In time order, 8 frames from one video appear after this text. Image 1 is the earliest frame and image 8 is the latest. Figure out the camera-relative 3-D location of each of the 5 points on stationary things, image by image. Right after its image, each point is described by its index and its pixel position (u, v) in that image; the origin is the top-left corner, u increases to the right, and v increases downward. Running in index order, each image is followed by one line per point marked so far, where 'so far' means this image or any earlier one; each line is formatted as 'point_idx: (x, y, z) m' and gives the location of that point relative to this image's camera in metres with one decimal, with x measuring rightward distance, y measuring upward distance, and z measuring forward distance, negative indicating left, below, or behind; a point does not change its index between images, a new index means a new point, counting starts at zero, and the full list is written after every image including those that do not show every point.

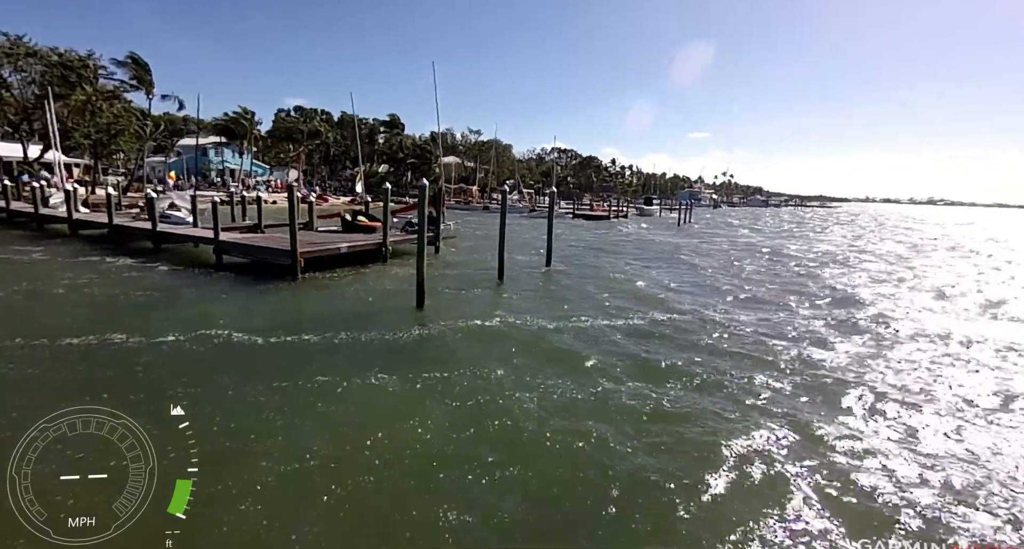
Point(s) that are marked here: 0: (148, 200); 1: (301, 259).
0: (-13.6, +2.8, +19.4) m
1: (-6.6, +0.5, +16.5) m
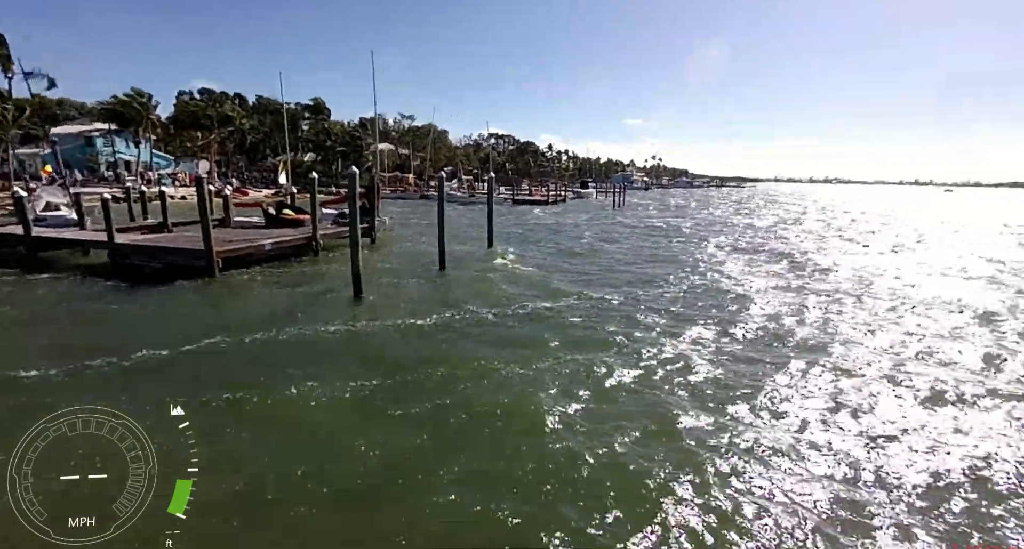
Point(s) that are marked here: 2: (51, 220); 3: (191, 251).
0: (-16.2, +2.4, +16.8) m
1: (-8.7, +0.5, +15.1) m
2: (-17.5, +2.0, +19.2) m
3: (-9.3, +0.7, +14.9) m
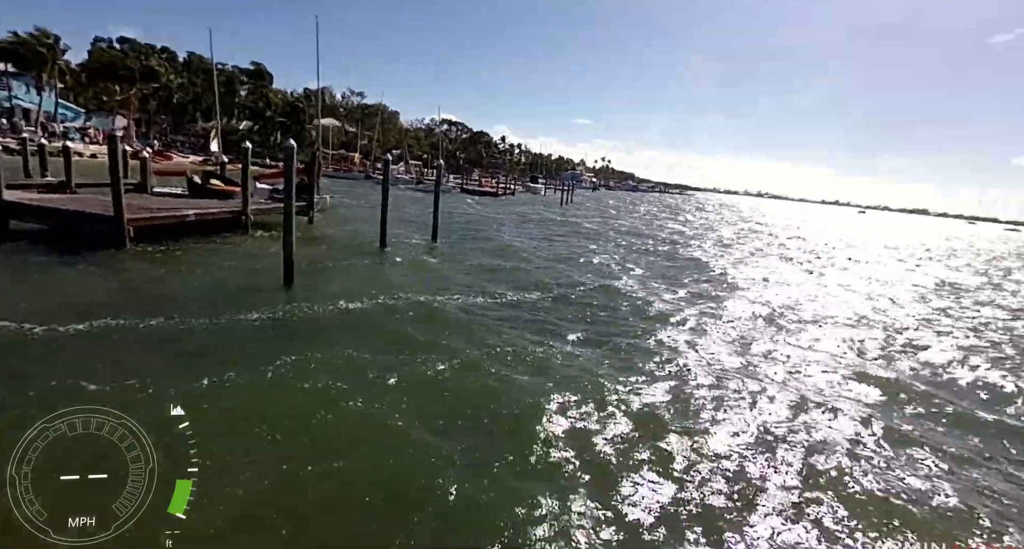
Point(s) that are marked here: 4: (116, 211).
0: (-17.9, +3.7, +14.3) m
1: (-10.3, +1.3, +13.7) m
2: (-19.5, +3.4, +16.5) m
3: (-10.9, +1.5, +13.4) m
4: (-10.3, +1.6, +13.2) m
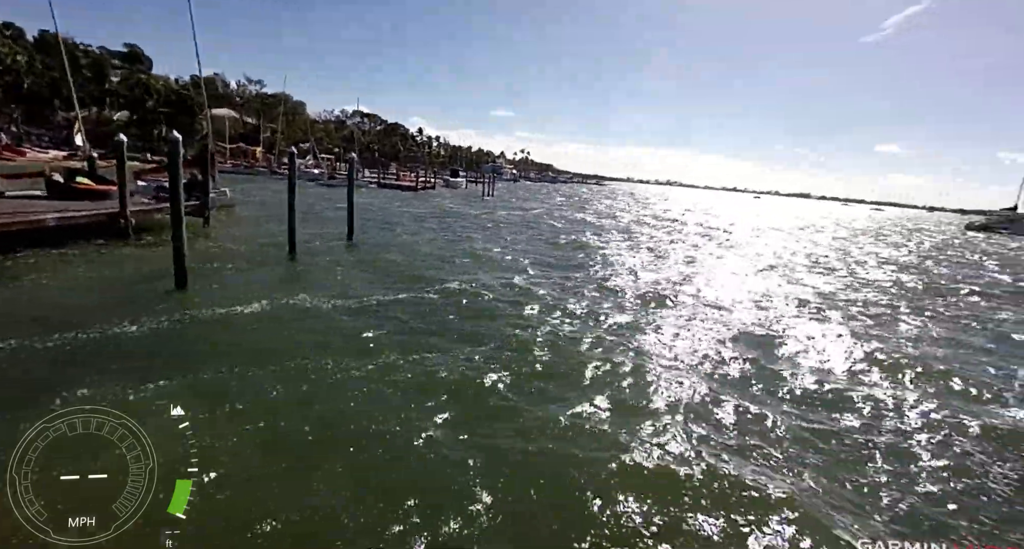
0: (-20.0, +2.8, +10.6) m
1: (-12.4, +0.8, +11.5) m
2: (-22.0, +2.4, +12.5) m
3: (-12.9, +1.0, +11.0) m
4: (-12.2, +1.1, +11.0) m
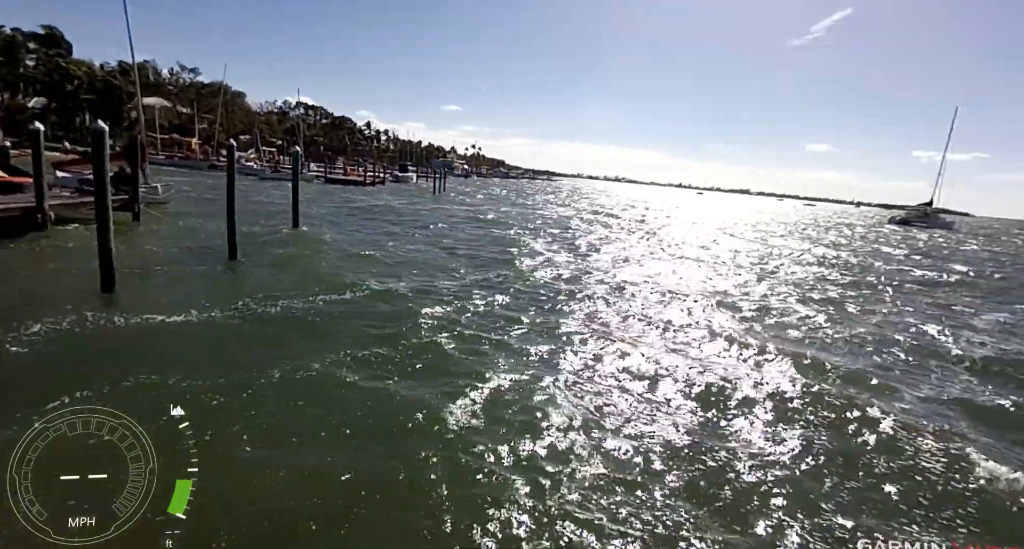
0: (-20.9, +2.6, +8.7) m
1: (-13.4, +0.7, +10.2) m
2: (-23.1, +2.2, +10.4) m
3: (-13.9, +0.9, +9.8) m
4: (-13.2, +1.0, +9.8) m
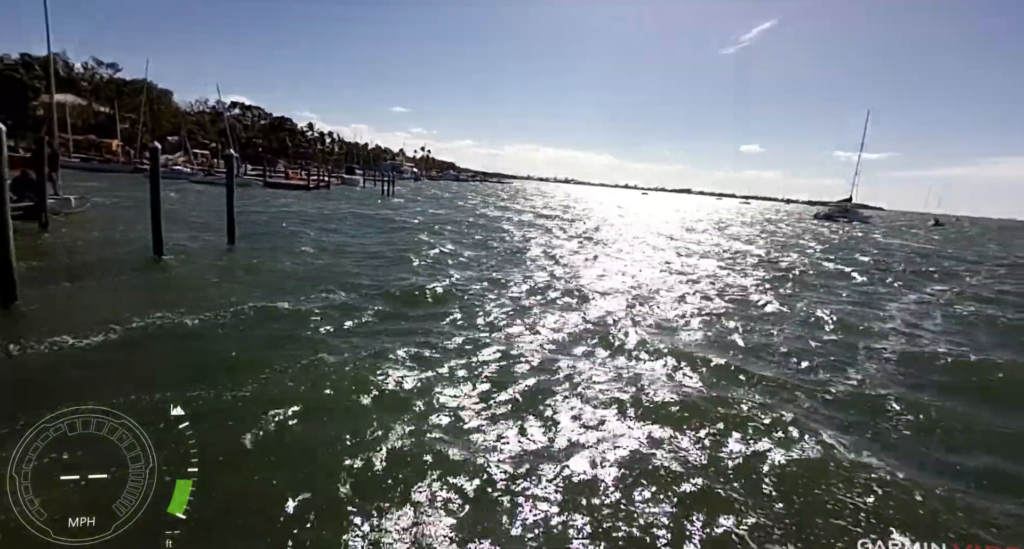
0: (-21.6, +1.9, +5.9) m
1: (-14.2, +0.2, +8.4) m
2: (-23.9, +1.4, +7.3) m
3: (-14.7, +0.4, +7.9) m
4: (-14.0, +0.5, +8.0) m
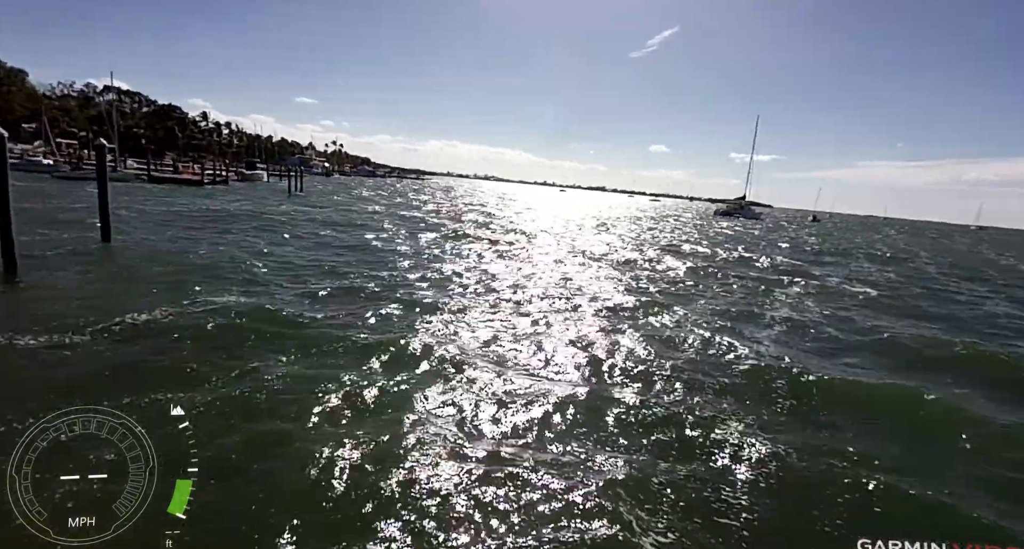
0: (-22.0, +1.3, +1.7) m
1: (-15.3, -0.2, +5.6) m
2: (-24.6, +0.7, +2.7) m
3: (-15.6, 0.0, +5.0) m
4: (-14.9, +0.2, +5.2) m
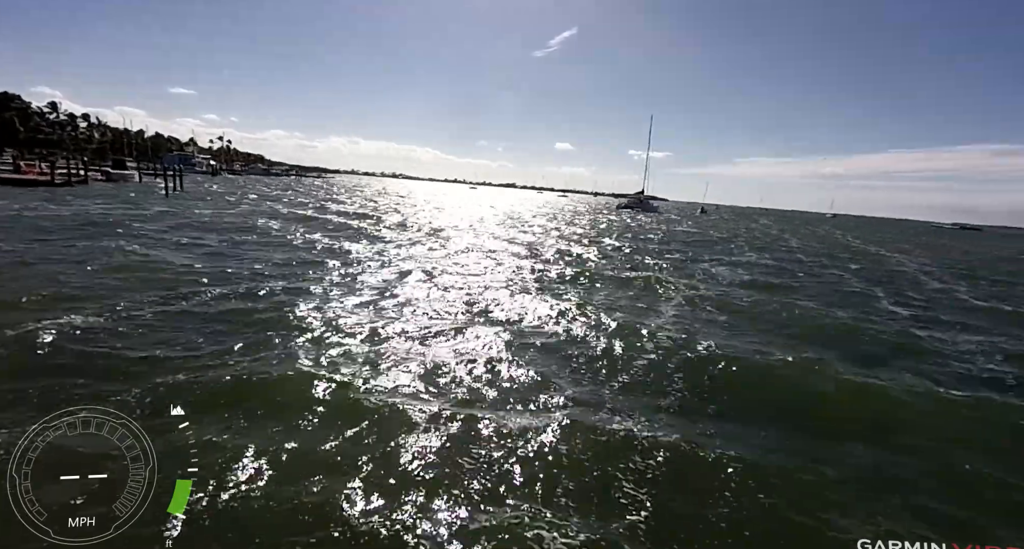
0: (-21.6, +0.2, -2.9) m
1: (-15.7, -0.9, +2.3) m
2: (-24.2, -0.5, -2.4) m
3: (-15.9, -0.8, +1.7) m
4: (-15.3, -0.6, +2.0) m
